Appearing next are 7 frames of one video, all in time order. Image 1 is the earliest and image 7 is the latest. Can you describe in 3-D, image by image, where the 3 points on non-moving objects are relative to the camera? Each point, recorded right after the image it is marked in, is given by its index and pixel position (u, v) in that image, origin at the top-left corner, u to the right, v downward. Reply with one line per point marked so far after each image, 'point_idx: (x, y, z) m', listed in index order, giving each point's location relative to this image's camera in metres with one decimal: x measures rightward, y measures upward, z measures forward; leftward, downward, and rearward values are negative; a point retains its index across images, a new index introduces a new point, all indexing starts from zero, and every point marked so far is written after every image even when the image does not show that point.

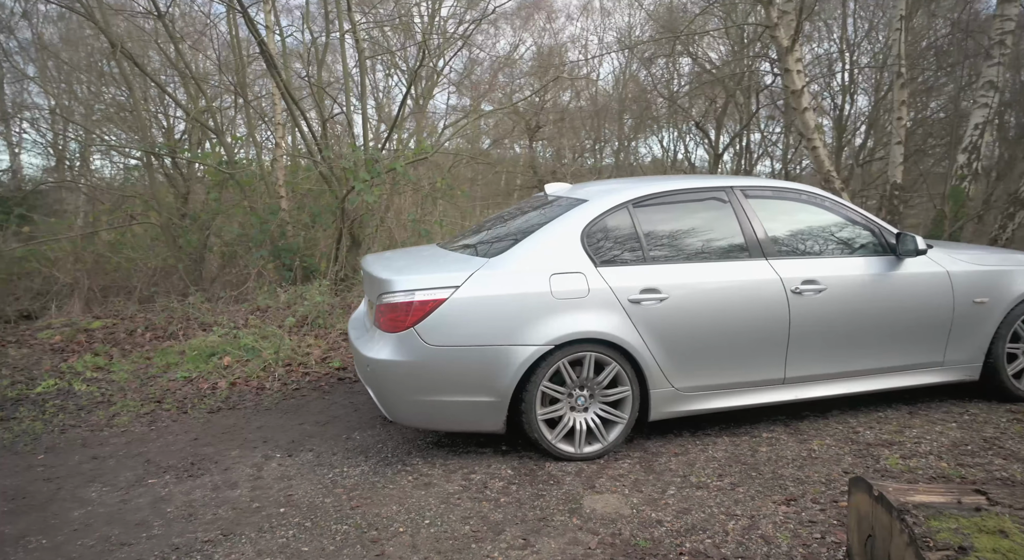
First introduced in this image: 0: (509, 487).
0: (0.0, -1.0, +3.0) m
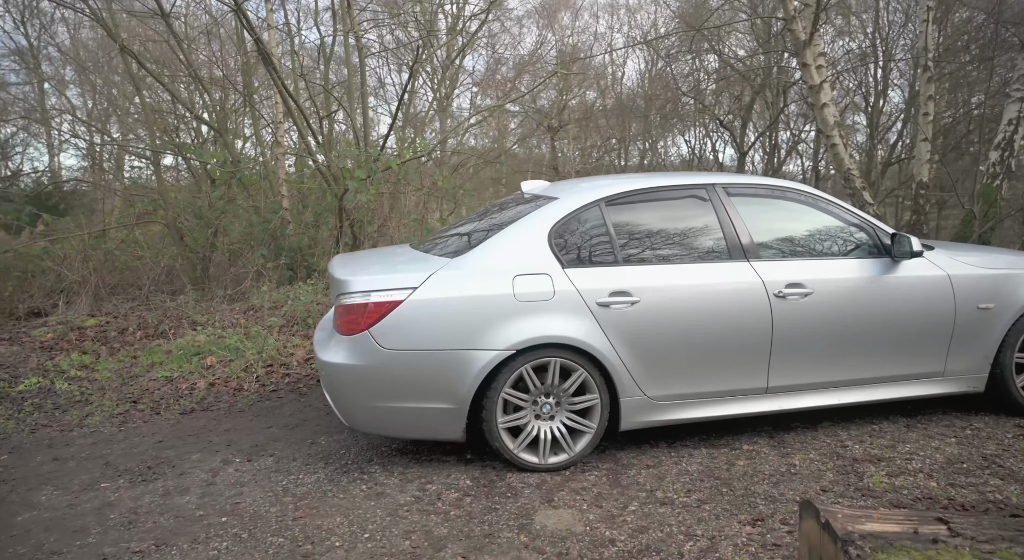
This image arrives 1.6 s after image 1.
0: (-0.2, -1.0, +2.8) m
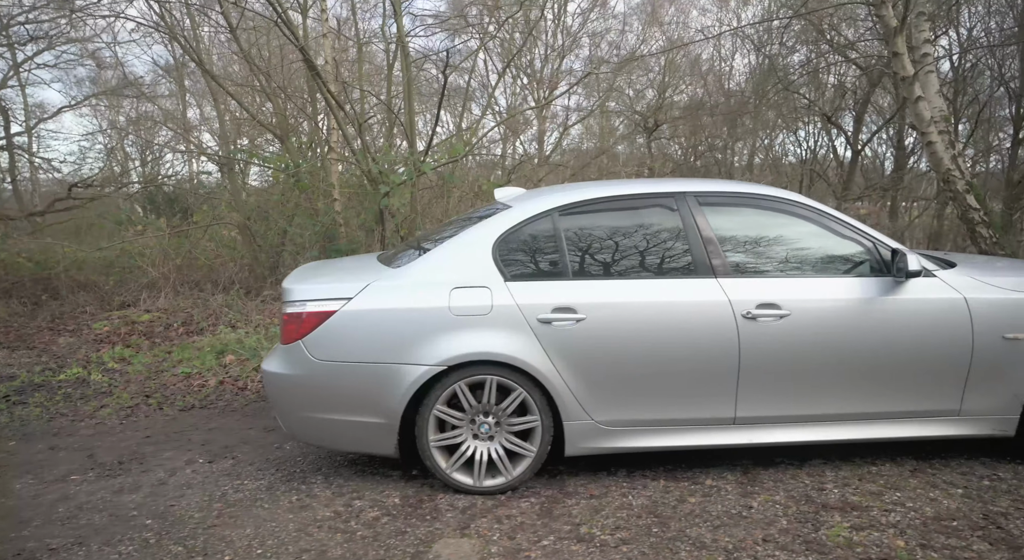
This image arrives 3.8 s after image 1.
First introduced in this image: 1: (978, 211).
0: (-0.6, -1.0, +2.8) m
1: (+7.0, +1.0, +9.3) m
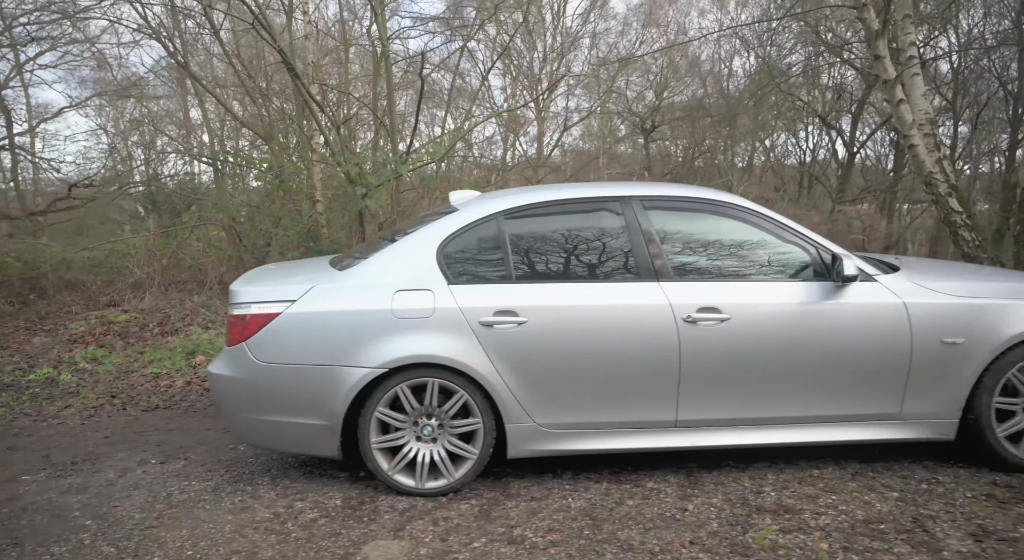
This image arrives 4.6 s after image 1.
0: (-0.9, -1.1, +2.8) m
1: (+6.7, +1.0, +9.4) m
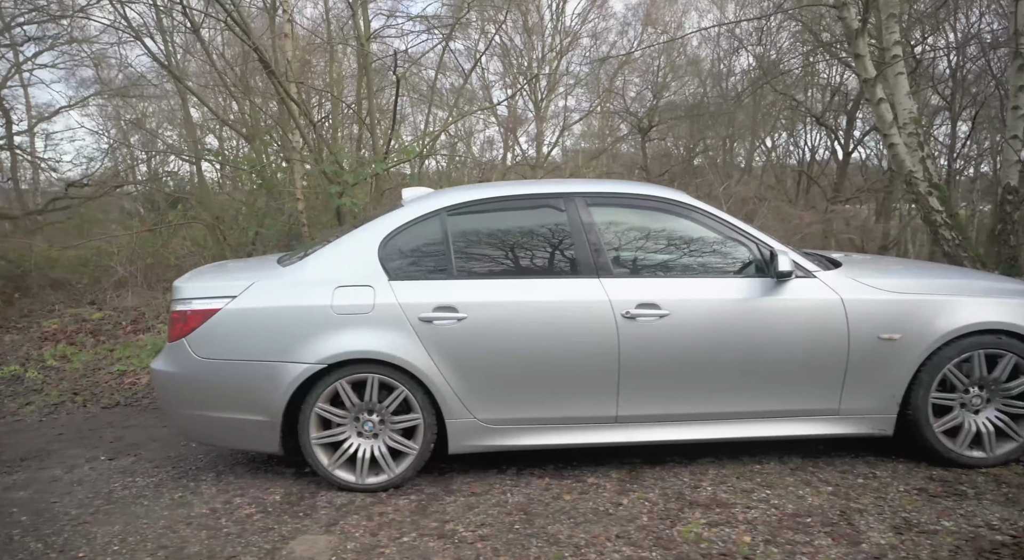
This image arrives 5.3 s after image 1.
0: (-1.1, -1.0, +2.8) m
1: (+6.4, +1.0, +9.4) m
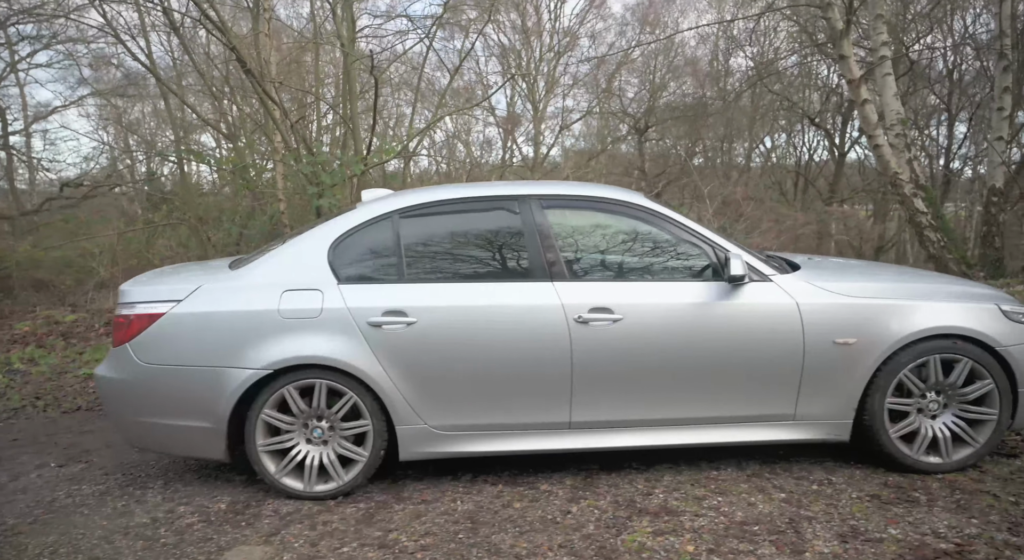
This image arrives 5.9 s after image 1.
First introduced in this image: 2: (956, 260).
0: (-1.4, -1.1, +2.7) m
1: (+6.1, +1.0, +9.4) m
2: (+6.5, +0.3, +9.3) m
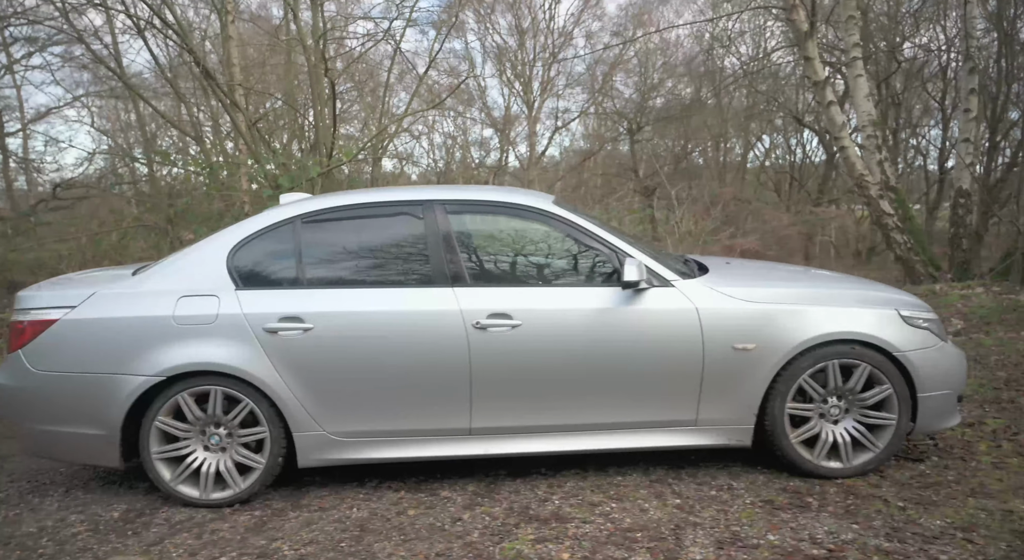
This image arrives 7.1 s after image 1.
0: (-1.9, -1.1, +2.7) m
1: (+5.6, +1.0, +9.4) m
2: (+6.0, +0.3, +9.3) m
